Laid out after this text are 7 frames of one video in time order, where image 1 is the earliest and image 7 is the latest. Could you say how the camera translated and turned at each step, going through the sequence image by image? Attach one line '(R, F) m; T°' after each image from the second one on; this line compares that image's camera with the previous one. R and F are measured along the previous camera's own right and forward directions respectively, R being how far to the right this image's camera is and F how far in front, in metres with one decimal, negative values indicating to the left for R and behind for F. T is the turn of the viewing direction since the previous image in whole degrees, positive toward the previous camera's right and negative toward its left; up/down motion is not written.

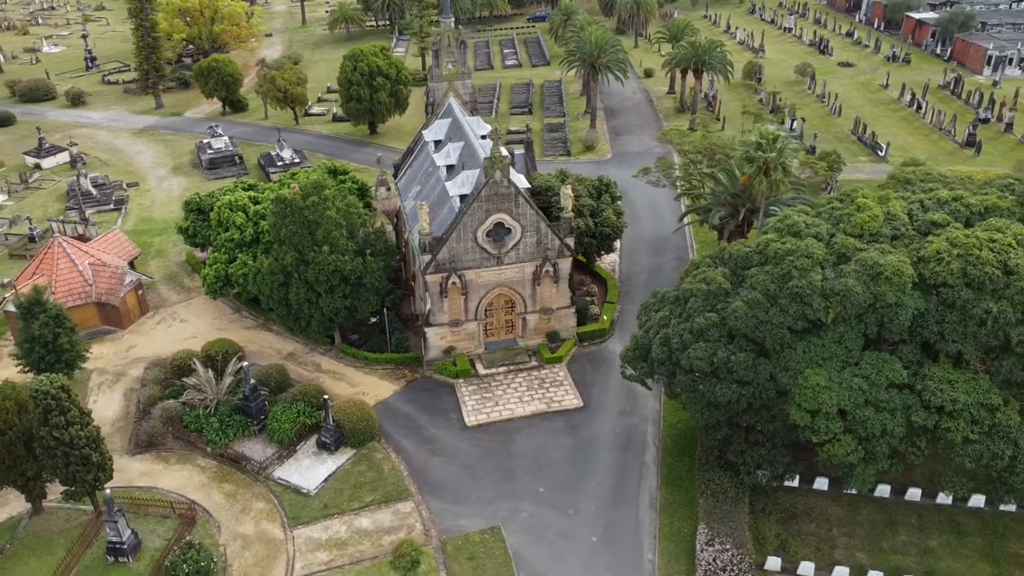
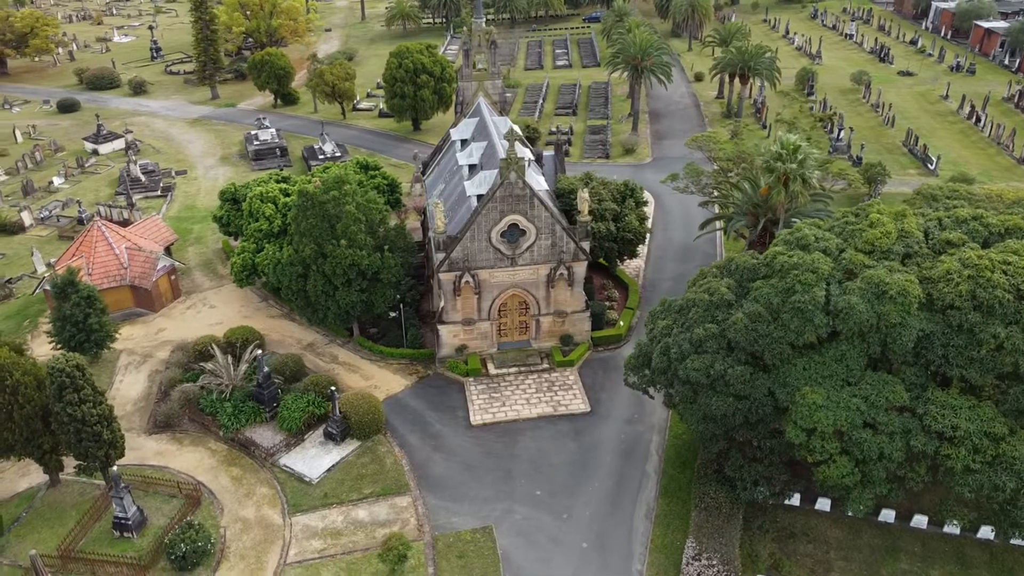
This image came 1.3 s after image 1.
(+2.4, 0.0) m; -4°
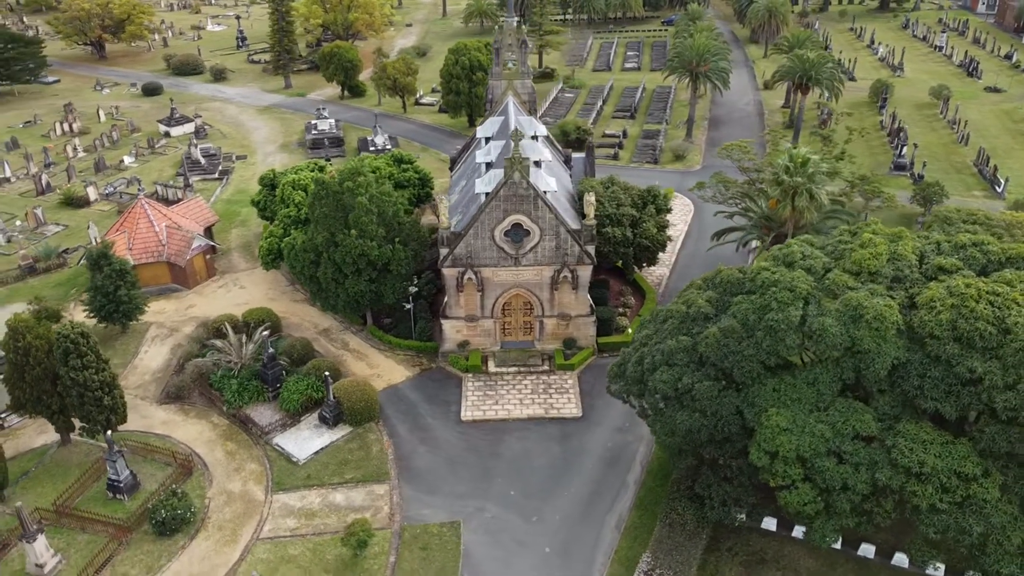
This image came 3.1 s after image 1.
(+4.6, +0.2) m; -6°
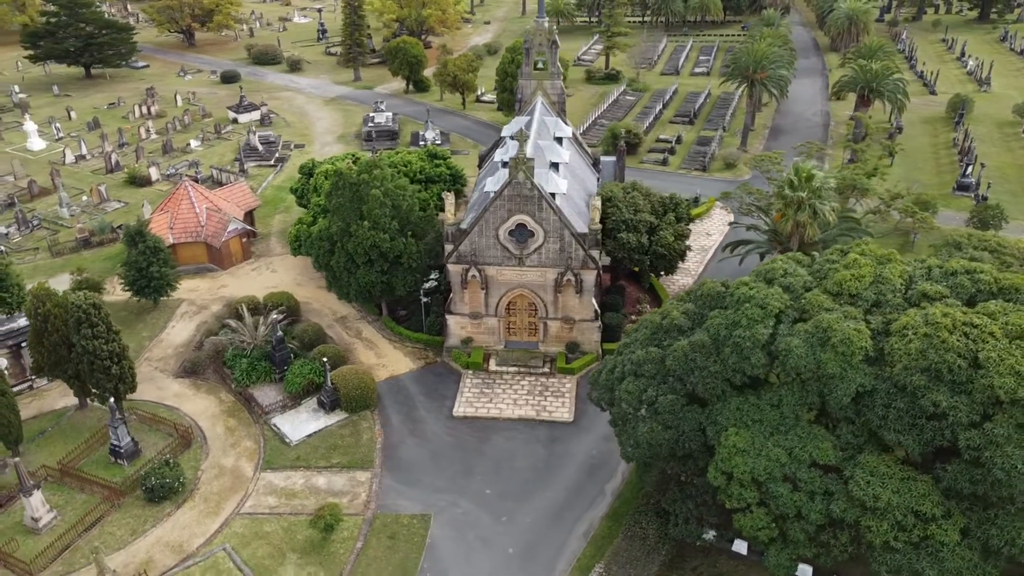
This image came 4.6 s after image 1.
(+4.5, +0.2) m; -6°
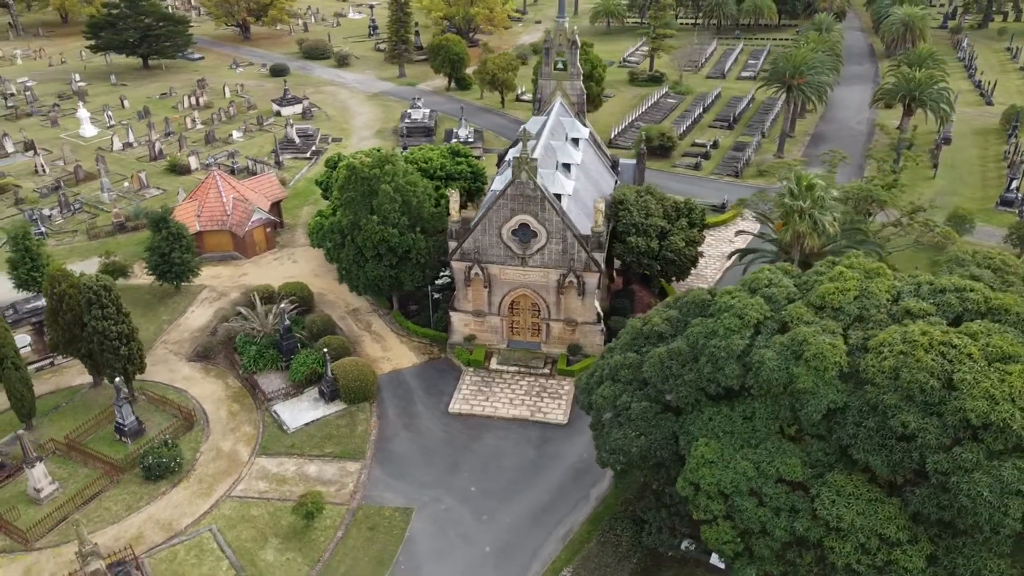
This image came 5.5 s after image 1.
(+2.9, +0.1) m; -4°
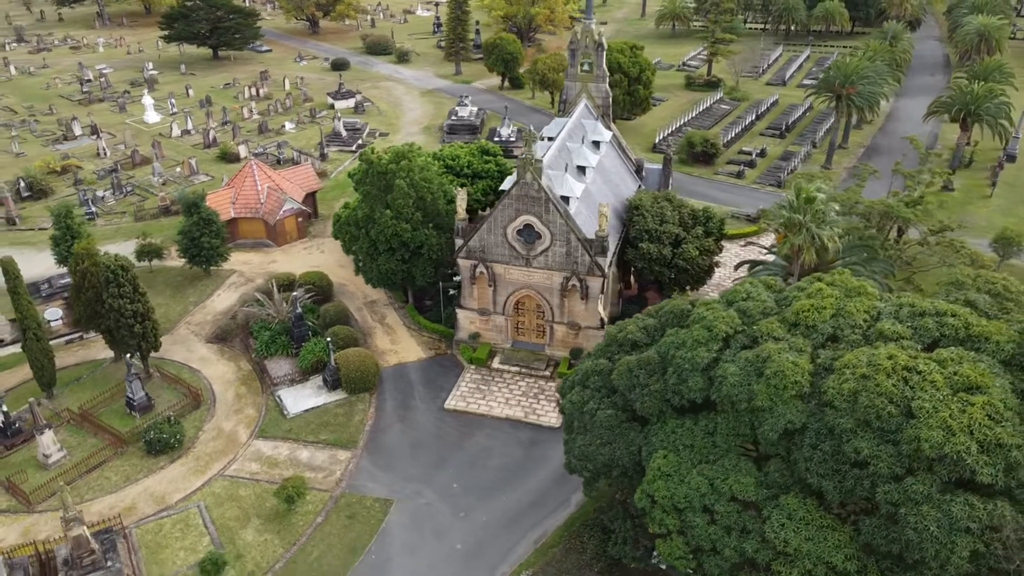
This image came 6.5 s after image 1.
(+3.7, +0.1) m; -5°
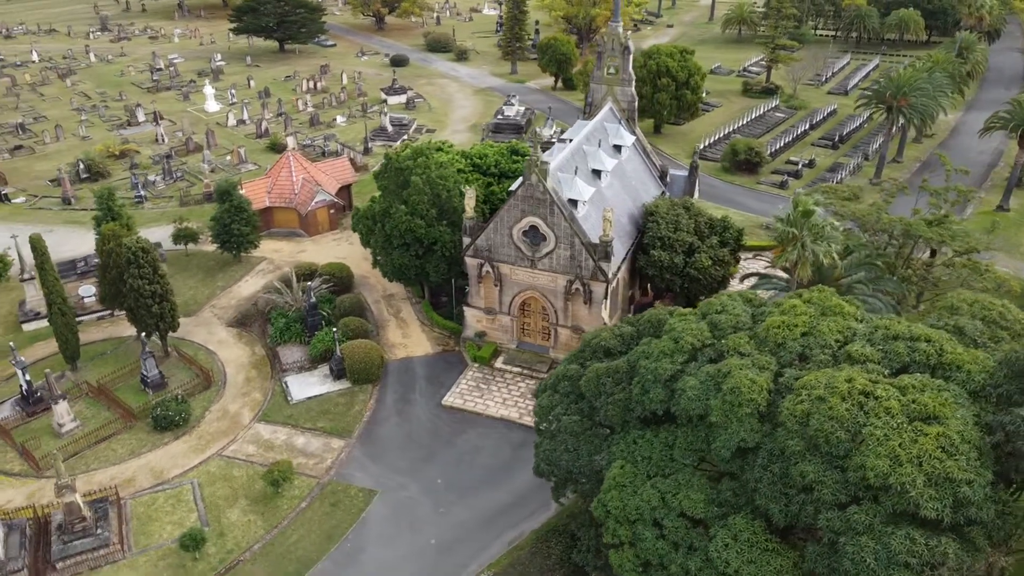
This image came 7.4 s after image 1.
(+3.6, +0.1) m; -5°
